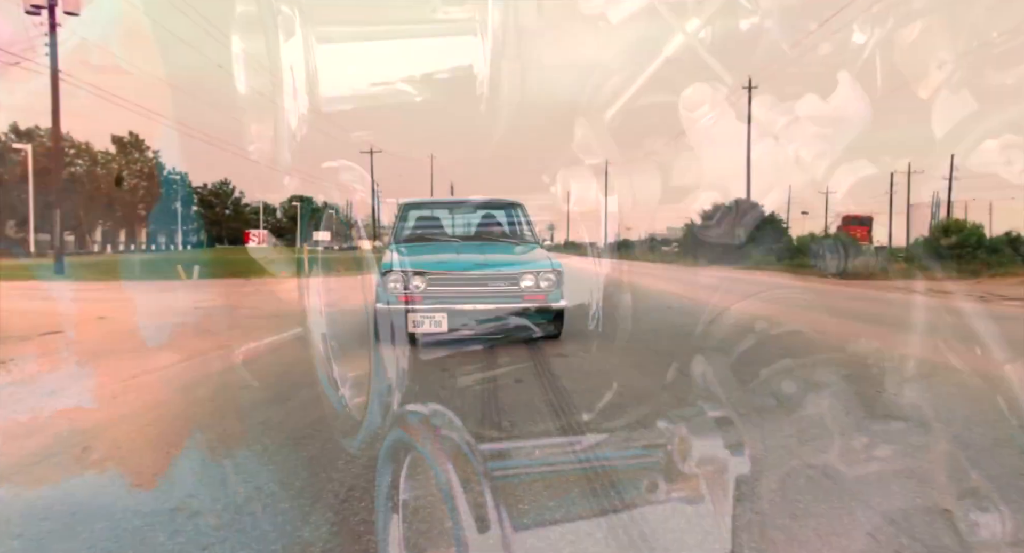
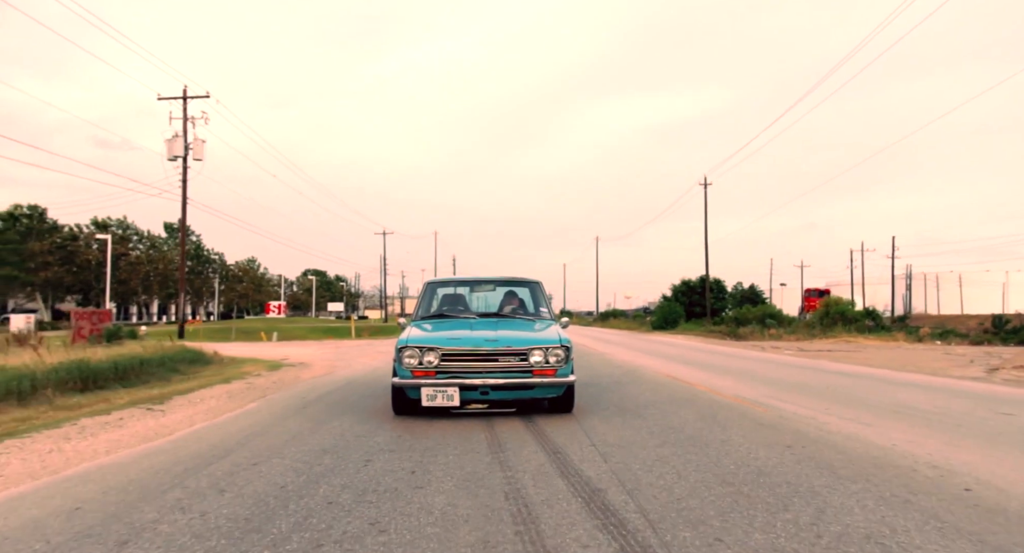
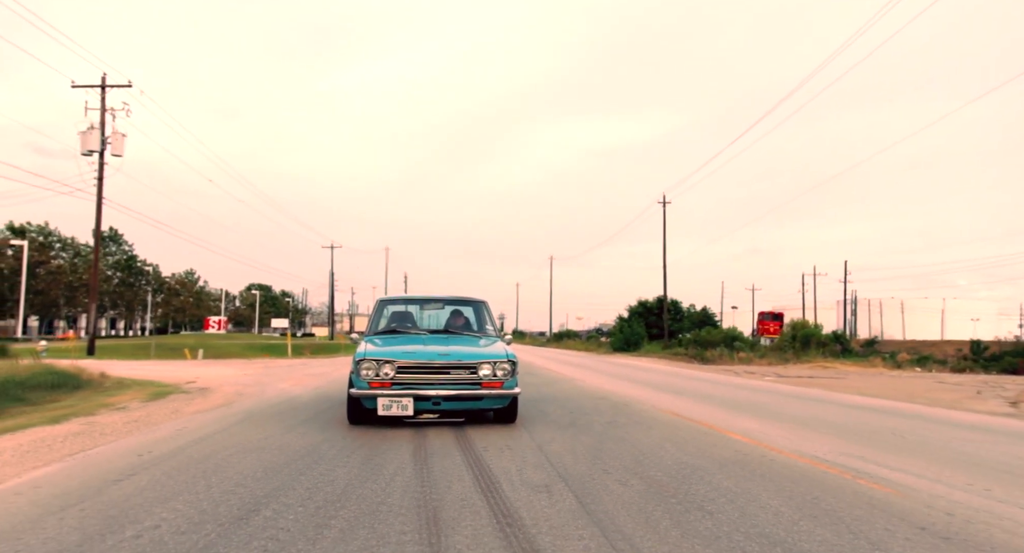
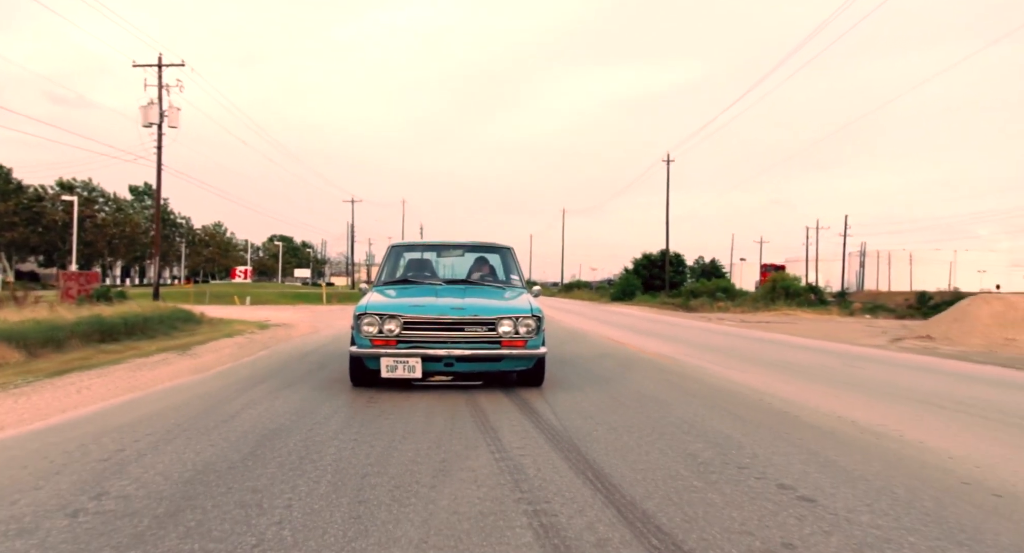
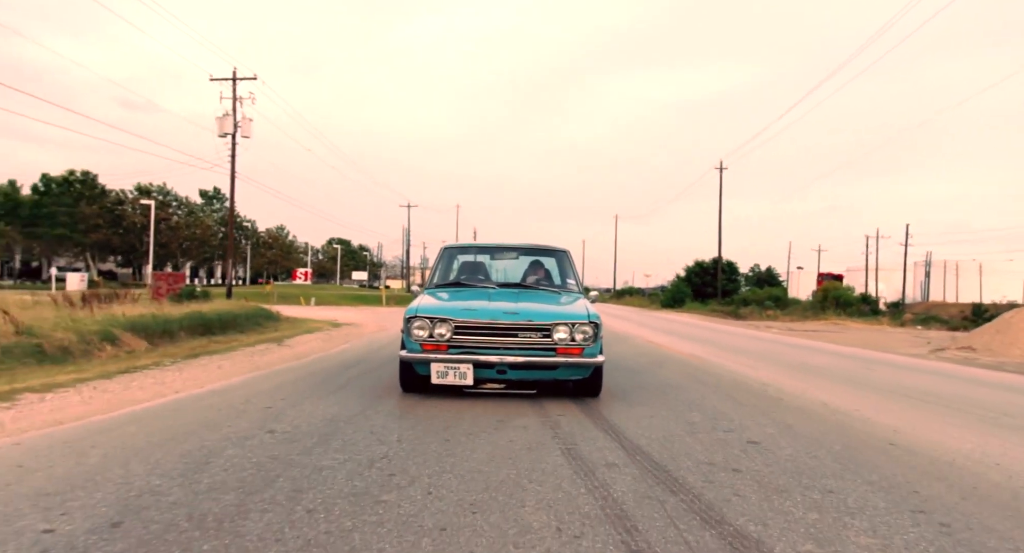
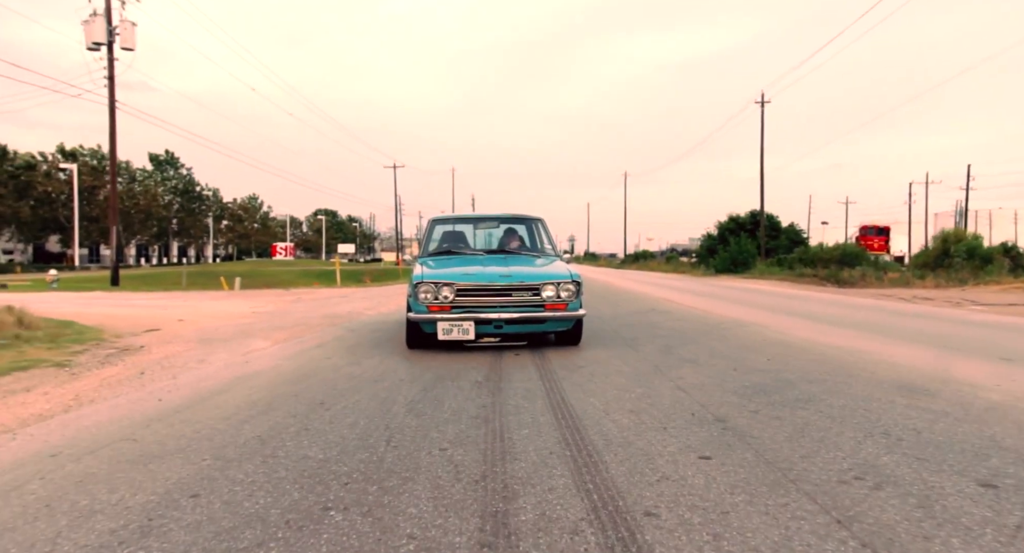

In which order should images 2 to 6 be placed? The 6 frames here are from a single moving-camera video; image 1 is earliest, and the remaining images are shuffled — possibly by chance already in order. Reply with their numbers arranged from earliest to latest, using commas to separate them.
6, 3, 2, 4, 5
